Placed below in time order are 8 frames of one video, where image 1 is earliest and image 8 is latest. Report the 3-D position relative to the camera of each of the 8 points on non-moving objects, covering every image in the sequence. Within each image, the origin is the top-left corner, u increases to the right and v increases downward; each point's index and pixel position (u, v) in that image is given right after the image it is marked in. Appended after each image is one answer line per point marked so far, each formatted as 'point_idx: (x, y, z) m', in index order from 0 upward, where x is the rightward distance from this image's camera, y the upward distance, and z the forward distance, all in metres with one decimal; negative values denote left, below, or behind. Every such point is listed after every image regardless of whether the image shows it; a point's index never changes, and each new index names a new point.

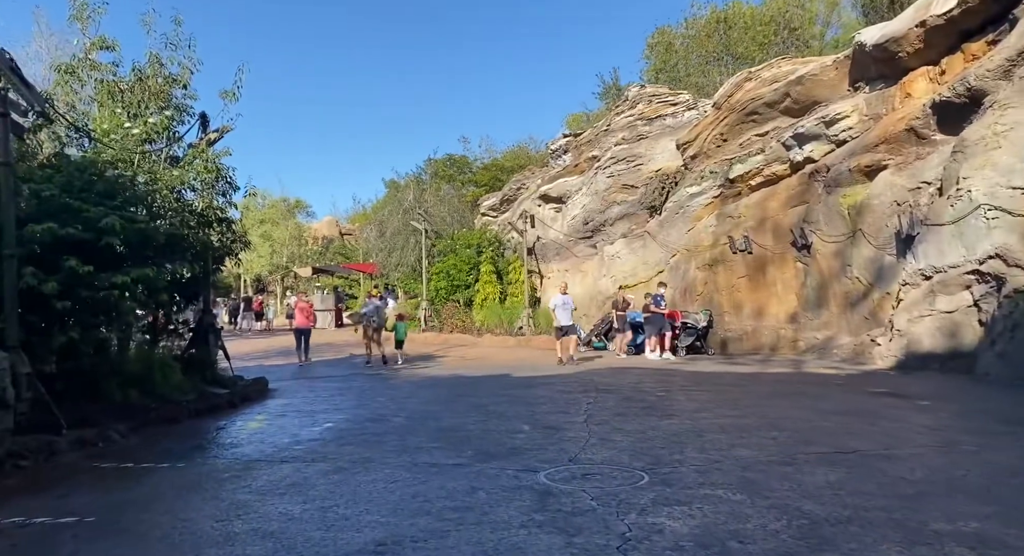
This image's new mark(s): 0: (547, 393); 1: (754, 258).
0: (+0.6, -2.0, +11.7) m
1: (+6.3, +0.5, +17.7) m
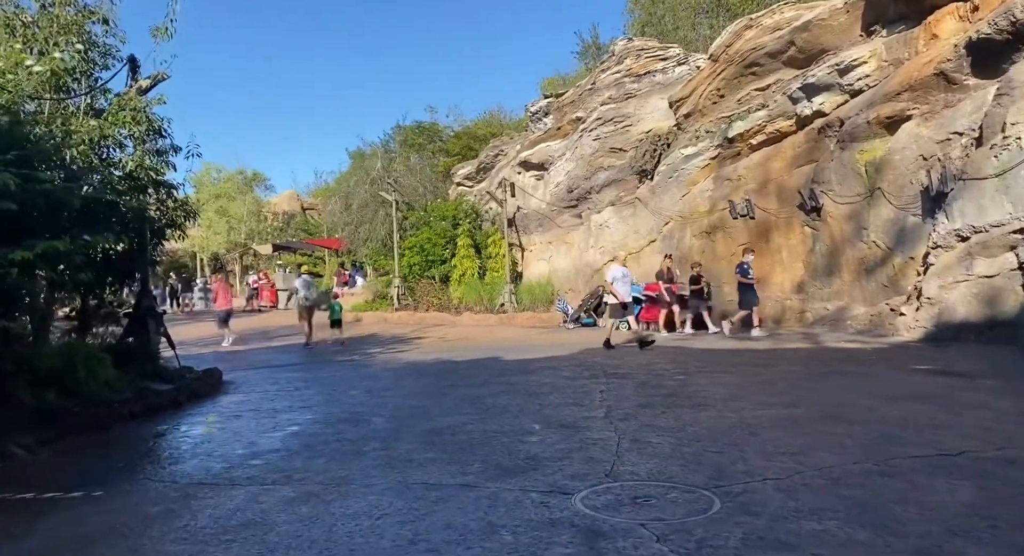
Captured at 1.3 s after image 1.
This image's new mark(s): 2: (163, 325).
0: (+0.5, -1.5, +10.1) m
1: (+5.9, +1.3, +16.3) m
2: (-5.6, -0.7, +10.9) m
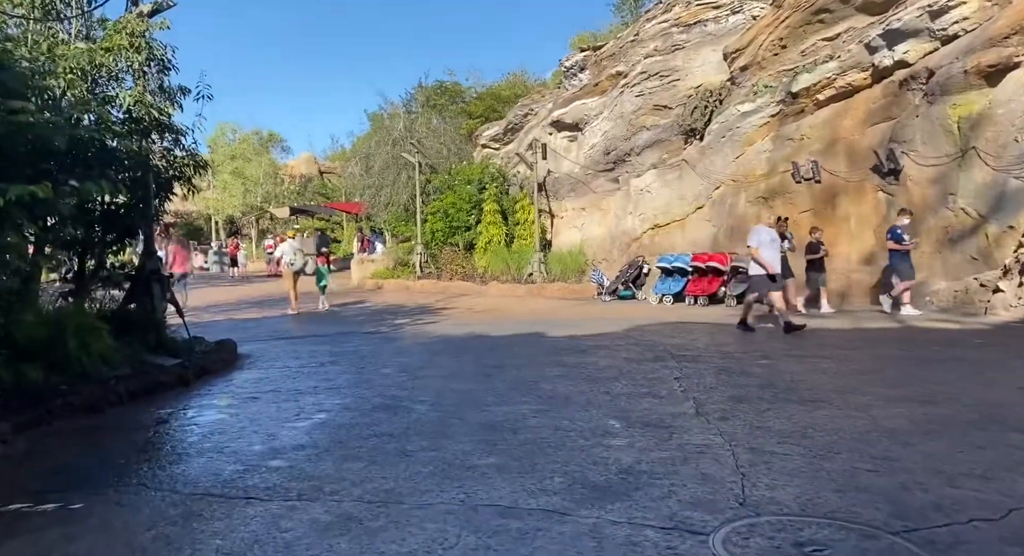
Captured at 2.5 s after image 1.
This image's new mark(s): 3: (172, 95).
0: (+1.2, -1.1, +8.8) m
1: (+6.7, +2.0, +14.8) m
2: (-4.9, -0.2, +9.7) m
3: (-4.5, +2.4, +8.9) m
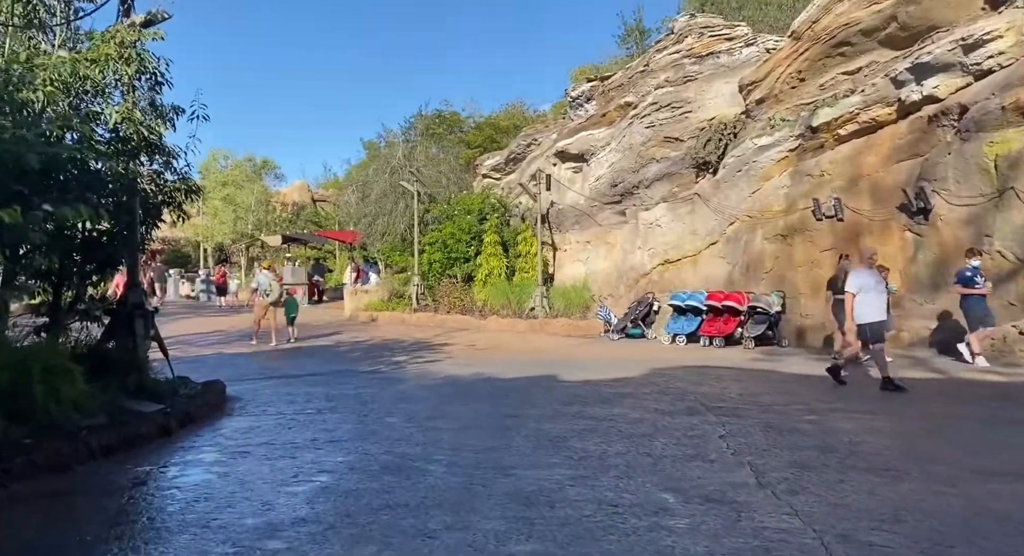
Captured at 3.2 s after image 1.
0: (+1.5, -1.6, +8.0) m
1: (+6.9, +1.1, +14.2) m
2: (-4.6, -0.6, +8.8) m
3: (-4.2, +2.0, +8.2) m
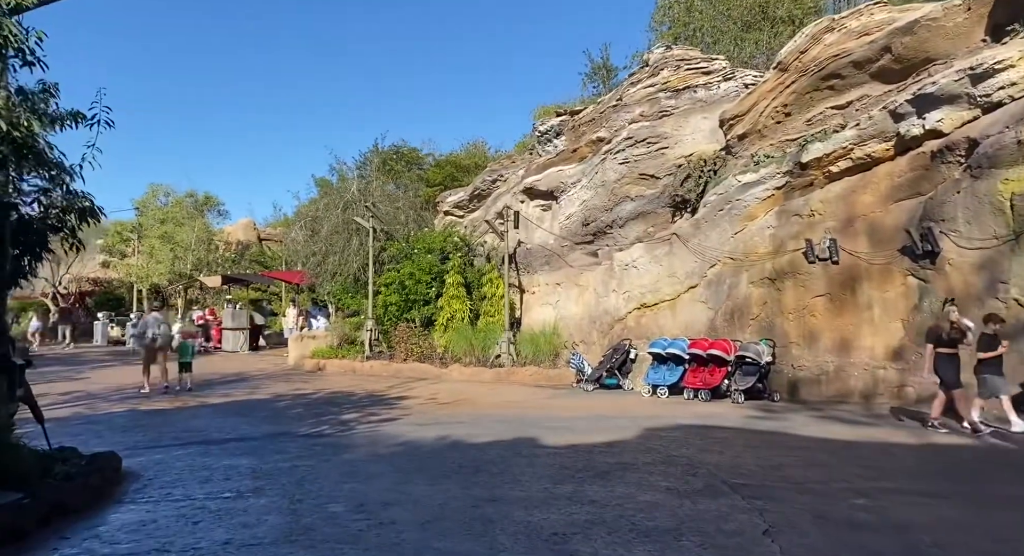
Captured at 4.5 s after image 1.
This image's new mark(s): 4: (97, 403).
0: (+1.3, -2.0, +6.3) m
1: (+6.3, +0.2, +13.0) m
2: (-4.9, -1.1, +6.8) m
3: (-4.4, +1.6, +6.4) m
4: (-8.5, -2.5, +13.9) m
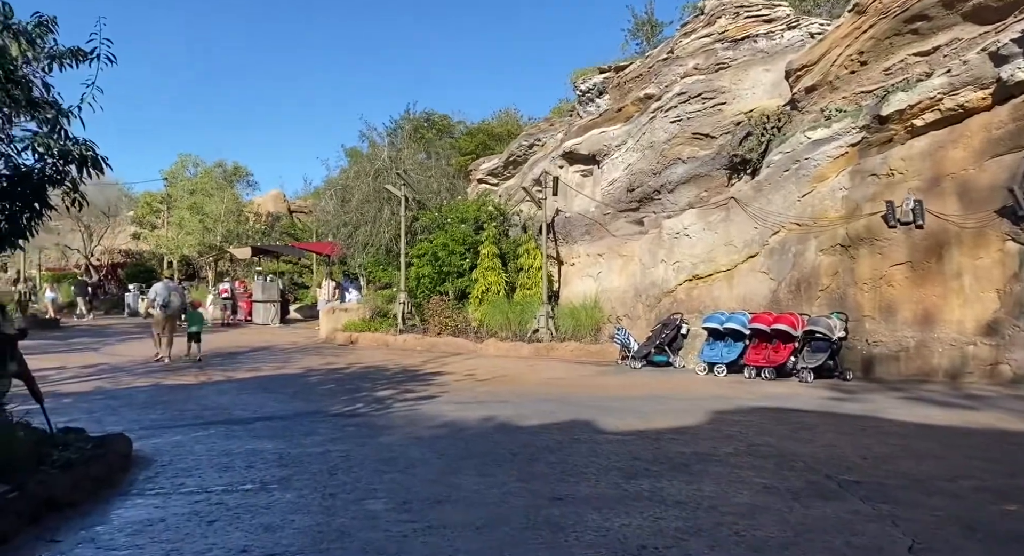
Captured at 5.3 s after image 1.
0: (+1.8, -1.7, +5.3) m
1: (+7.1, +0.8, +11.7) m
2: (-4.3, -0.7, +6.0) m
3: (-3.8, +1.9, +5.4) m
4: (-7.6, -1.9, +13.2) m
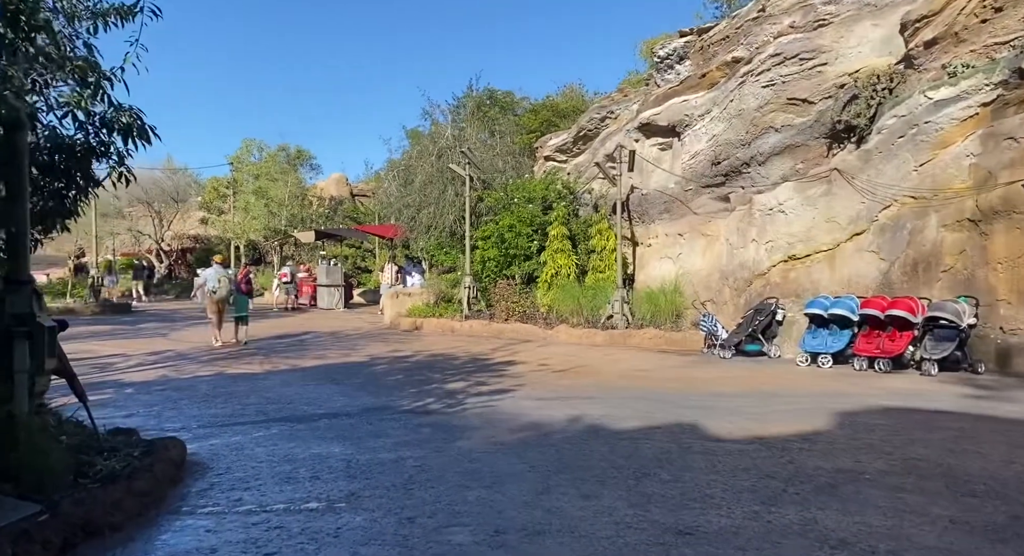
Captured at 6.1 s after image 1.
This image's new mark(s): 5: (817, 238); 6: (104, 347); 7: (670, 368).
0: (+2.5, -1.6, +4.1) m
1: (+8.4, +1.1, +10.0) m
2: (-3.5, -0.6, +5.3) m
3: (-3.1, +2.0, +4.7) m
4: (-6.2, -1.6, +12.8) m
5: (+6.1, +0.8, +13.5) m
6: (-9.1, -1.5, +15.2) m
7: (+2.9, -1.6, +12.4) m
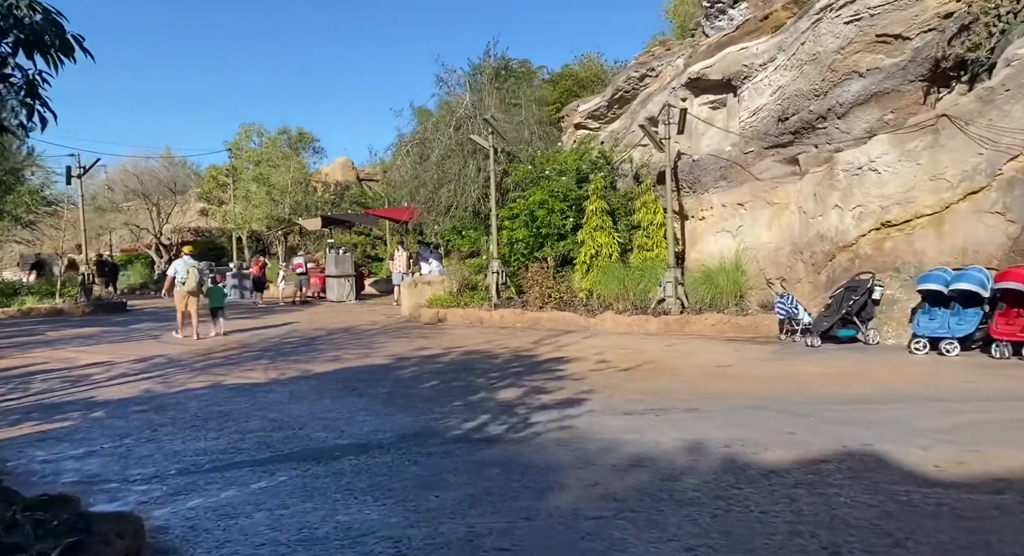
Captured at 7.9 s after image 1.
0: (+3.3, -1.4, +2.0) m
1: (+9.1, +1.6, +7.7) m
2: (-2.8, -0.5, +3.2) m
3: (-2.4, +2.0, +2.5) m
4: (-5.3, -1.5, +10.8) m
5: (+6.8, +1.3, +11.3) m
6: (-8.2, -1.5, +13.2) m
7: (+3.7, -1.2, +10.2) m
